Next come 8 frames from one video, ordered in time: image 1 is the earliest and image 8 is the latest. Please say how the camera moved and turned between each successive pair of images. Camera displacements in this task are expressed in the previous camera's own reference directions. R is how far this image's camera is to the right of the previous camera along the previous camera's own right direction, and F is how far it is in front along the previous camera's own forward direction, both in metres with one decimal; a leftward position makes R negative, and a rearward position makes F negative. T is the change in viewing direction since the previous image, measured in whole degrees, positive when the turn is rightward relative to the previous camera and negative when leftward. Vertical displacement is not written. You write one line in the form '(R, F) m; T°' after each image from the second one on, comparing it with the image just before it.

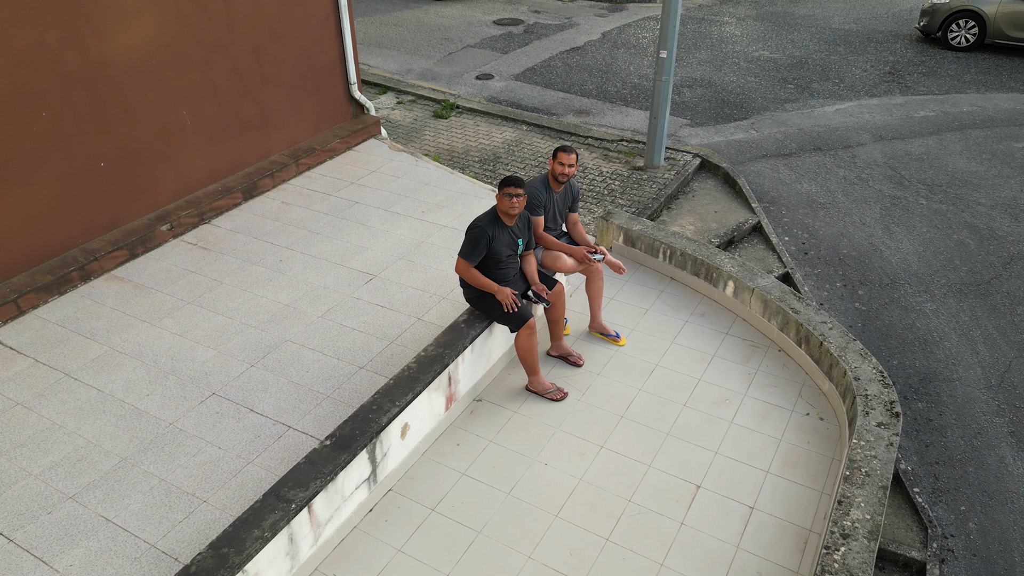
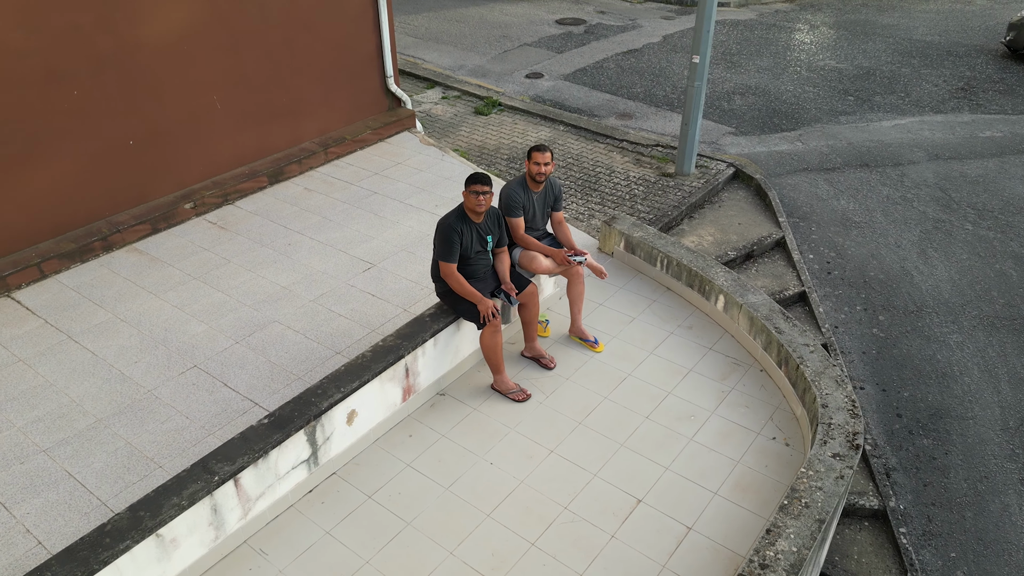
(+0.7, 0.0) m; -6°
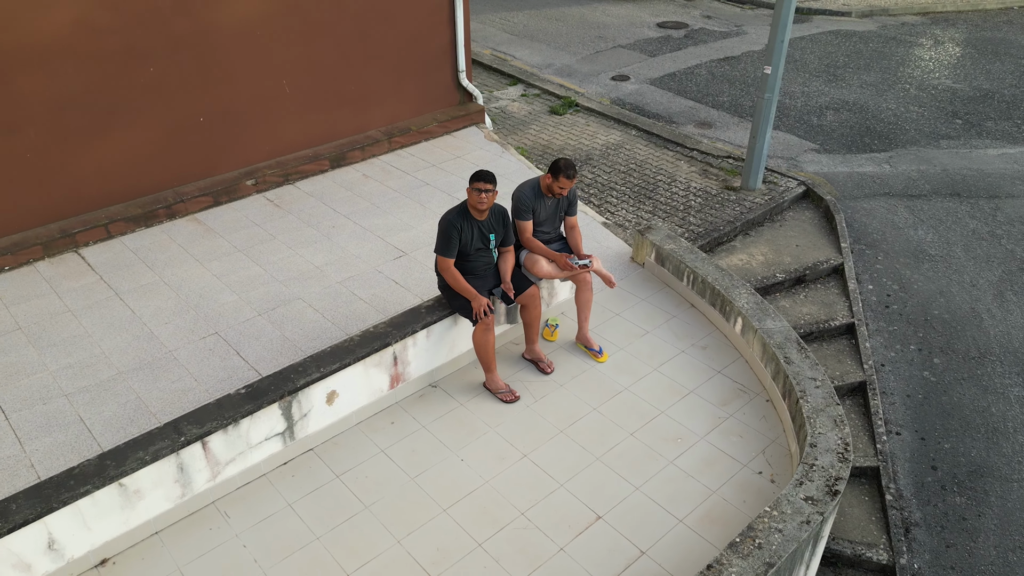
(+0.7, +0.1) m; -9°
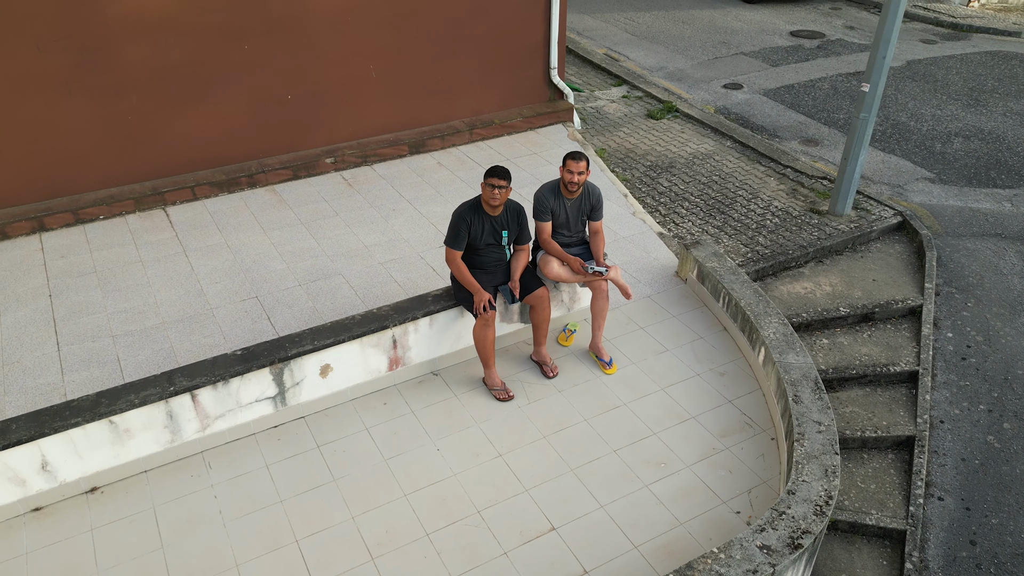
(+0.8, +0.1) m; -10°
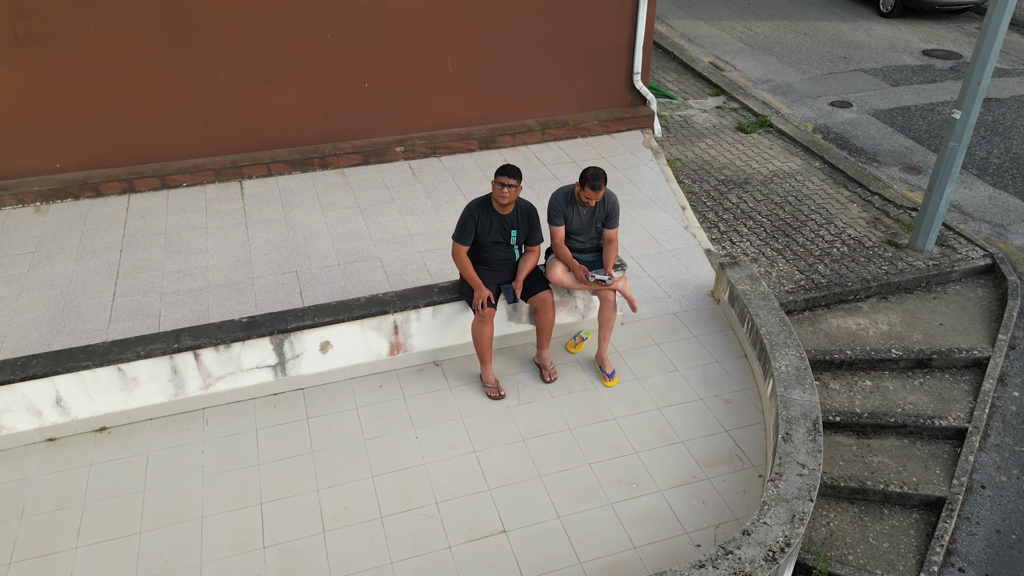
(+0.8, +0.1) m; -10°
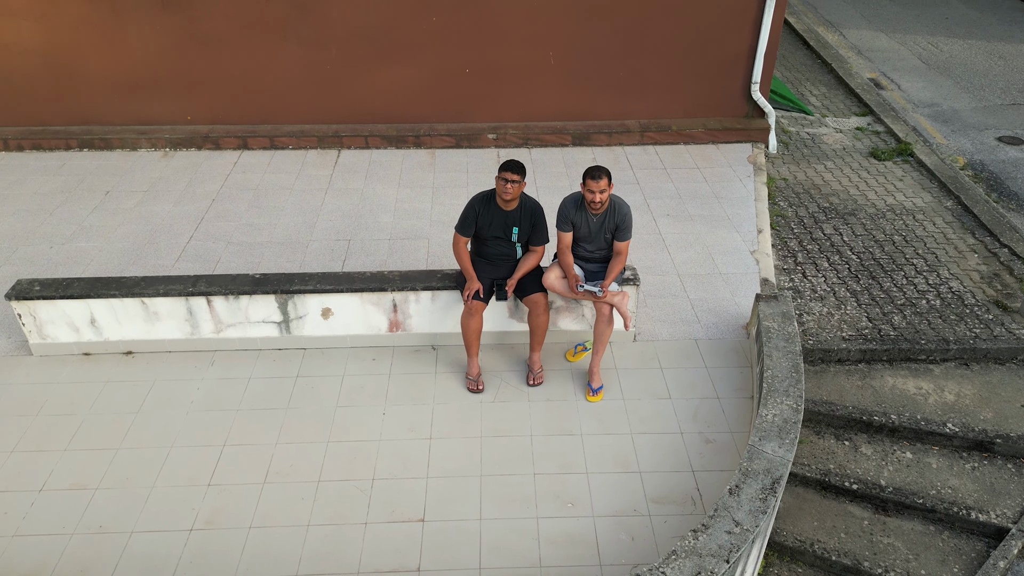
(+1.1, +0.2) m; -14°
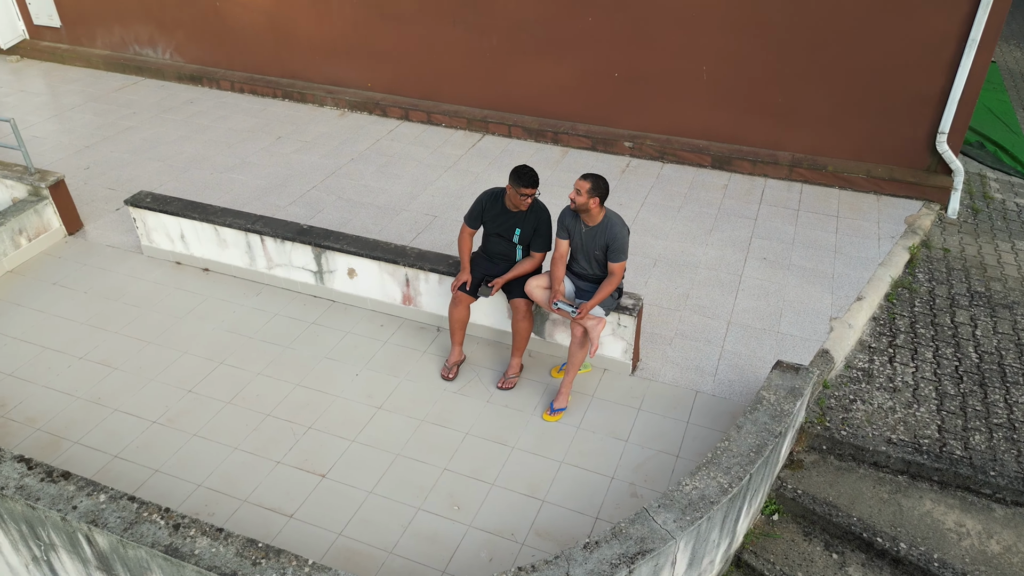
(+1.6, +0.3) m; -20°
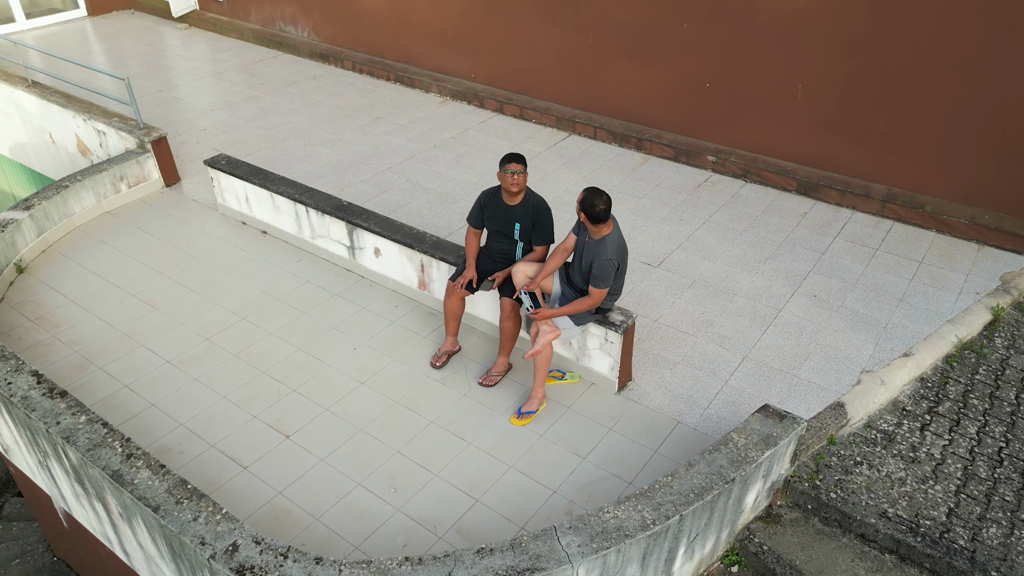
(+1.0, +0.1) m; -12°
